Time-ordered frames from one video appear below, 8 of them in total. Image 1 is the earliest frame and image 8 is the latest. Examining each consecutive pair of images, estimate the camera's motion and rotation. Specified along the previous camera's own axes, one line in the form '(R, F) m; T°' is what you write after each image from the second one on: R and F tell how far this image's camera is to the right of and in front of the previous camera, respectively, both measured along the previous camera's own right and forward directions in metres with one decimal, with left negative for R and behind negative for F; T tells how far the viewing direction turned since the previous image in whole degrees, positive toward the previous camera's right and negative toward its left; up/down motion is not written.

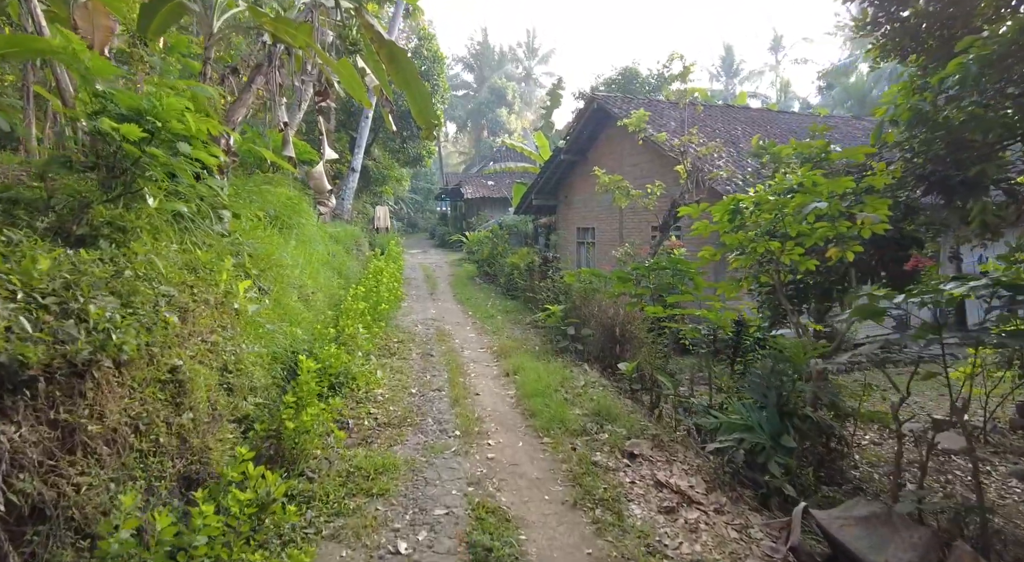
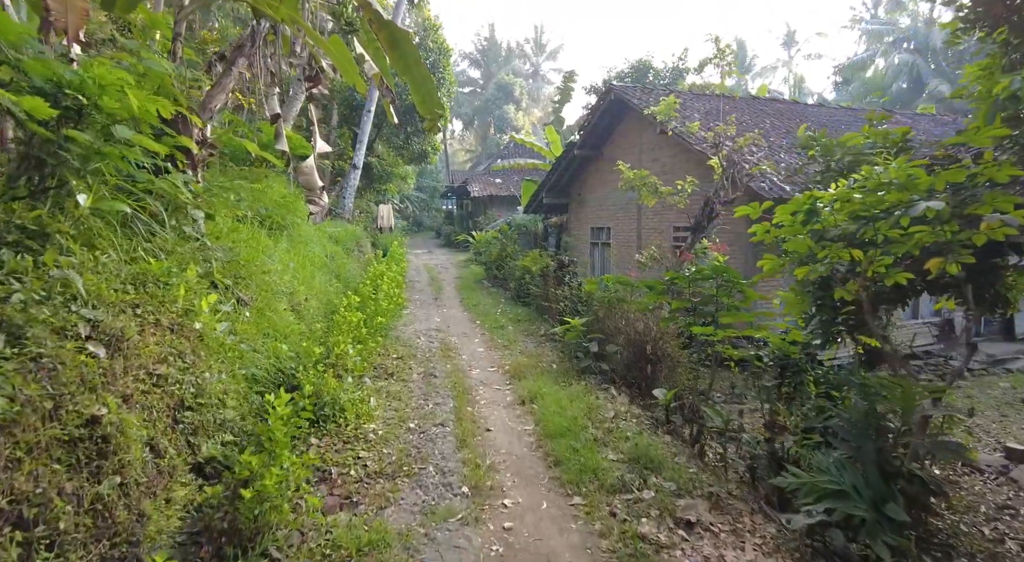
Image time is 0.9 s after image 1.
(-0.1, +0.7) m; -1°
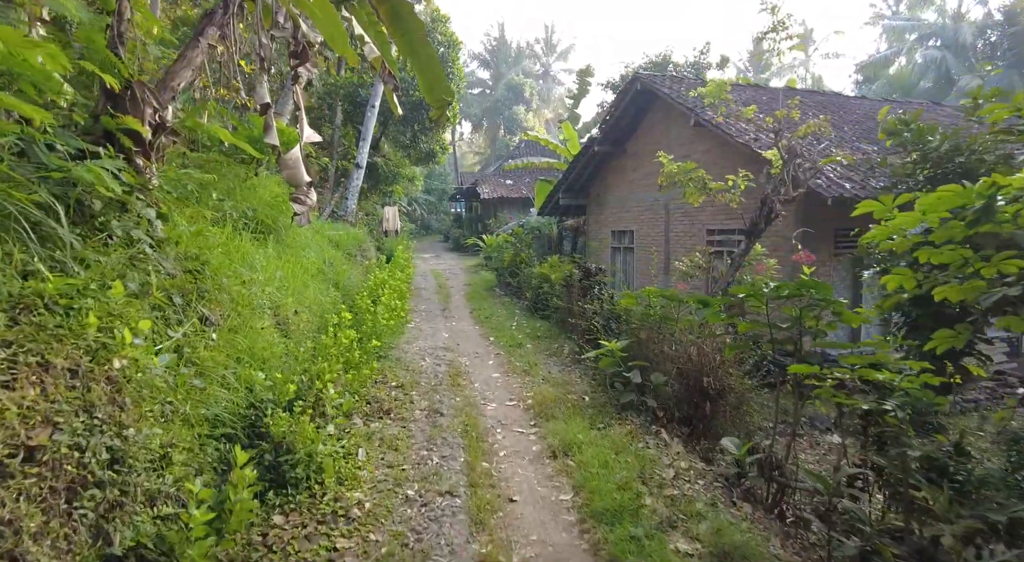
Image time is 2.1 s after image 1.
(-0.1, +0.9) m; -1°
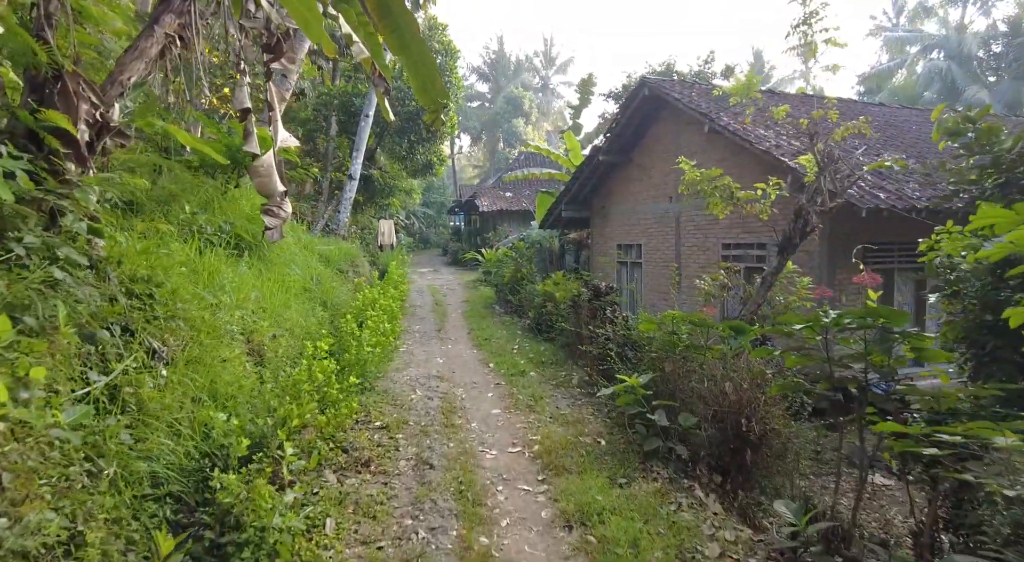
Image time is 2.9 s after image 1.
(0.0, +0.6) m; 0°
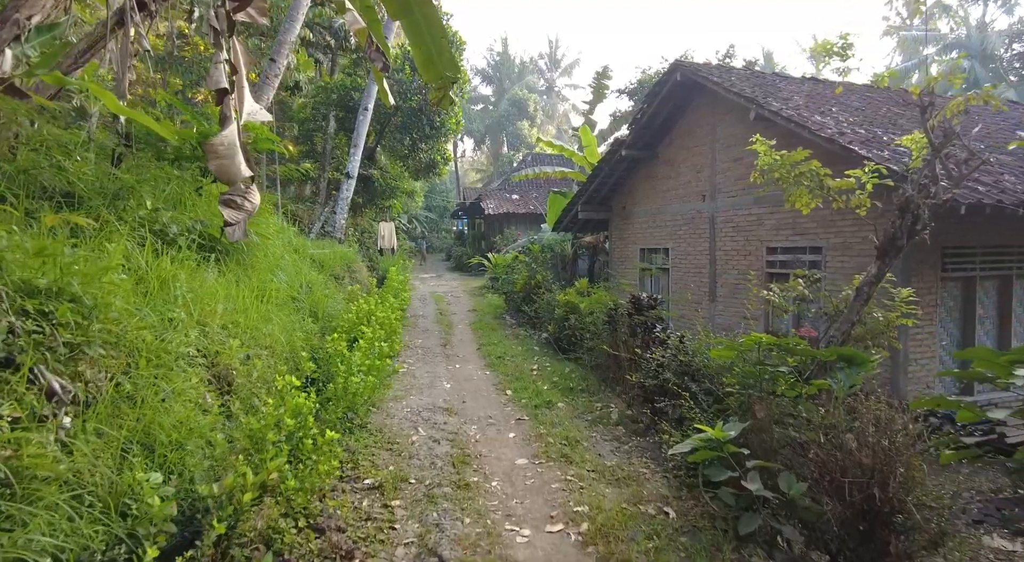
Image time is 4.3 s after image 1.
(-0.2, +1.0) m; 0°
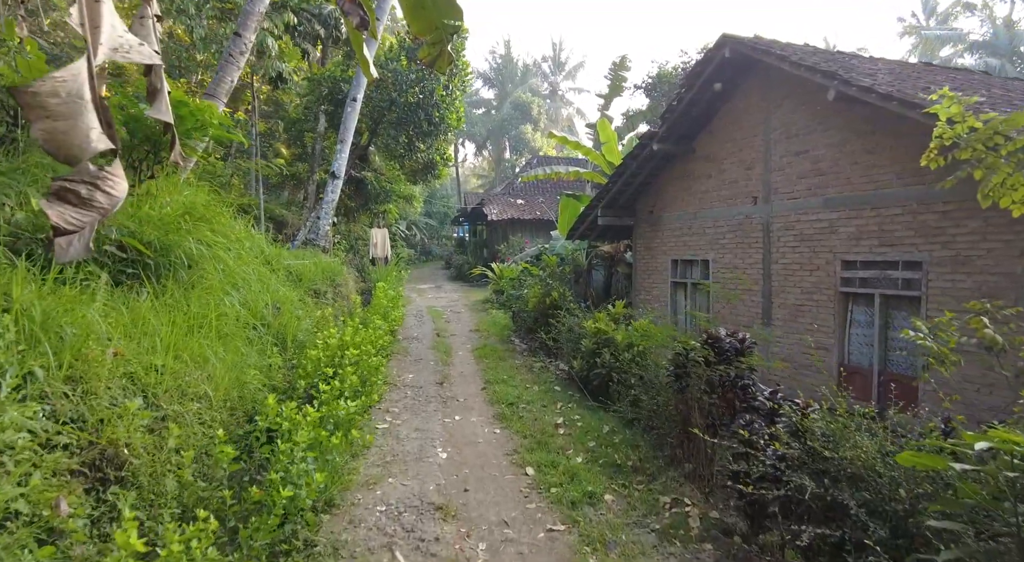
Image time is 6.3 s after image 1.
(-0.1, +1.4) m; 0°
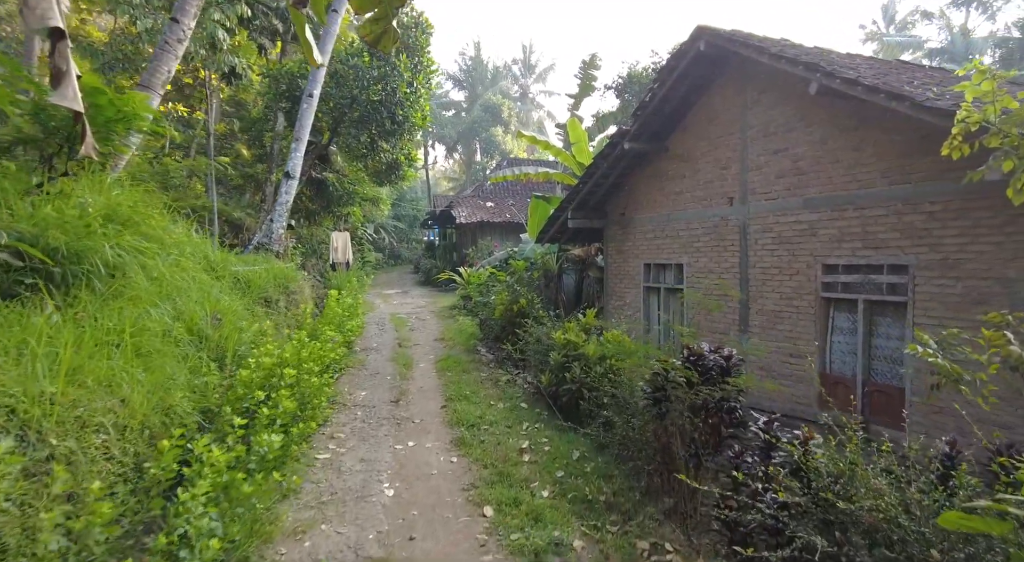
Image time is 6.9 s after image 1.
(+0.1, +0.5) m; +3°
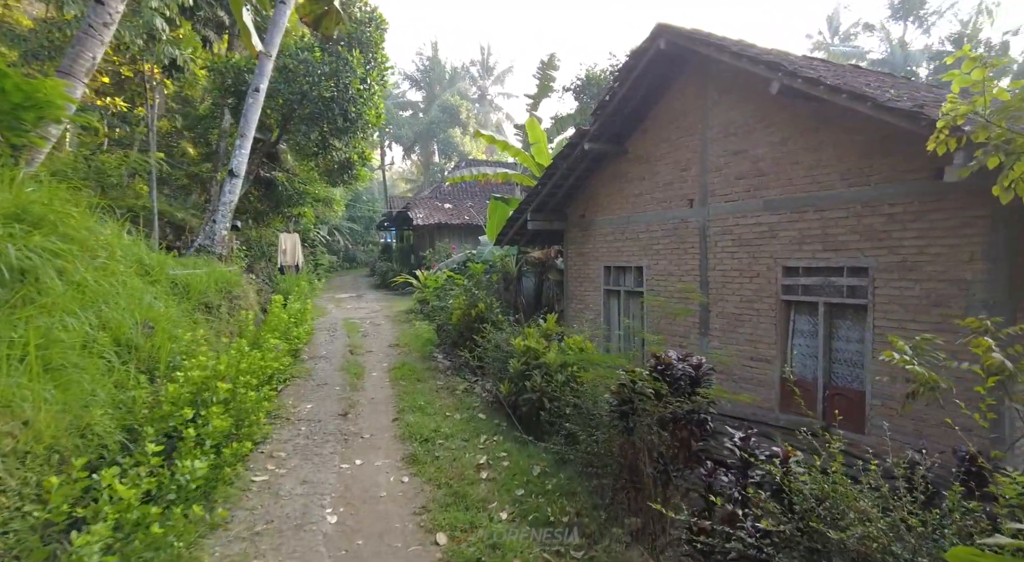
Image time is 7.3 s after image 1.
(0.0, +0.2) m; +4°
